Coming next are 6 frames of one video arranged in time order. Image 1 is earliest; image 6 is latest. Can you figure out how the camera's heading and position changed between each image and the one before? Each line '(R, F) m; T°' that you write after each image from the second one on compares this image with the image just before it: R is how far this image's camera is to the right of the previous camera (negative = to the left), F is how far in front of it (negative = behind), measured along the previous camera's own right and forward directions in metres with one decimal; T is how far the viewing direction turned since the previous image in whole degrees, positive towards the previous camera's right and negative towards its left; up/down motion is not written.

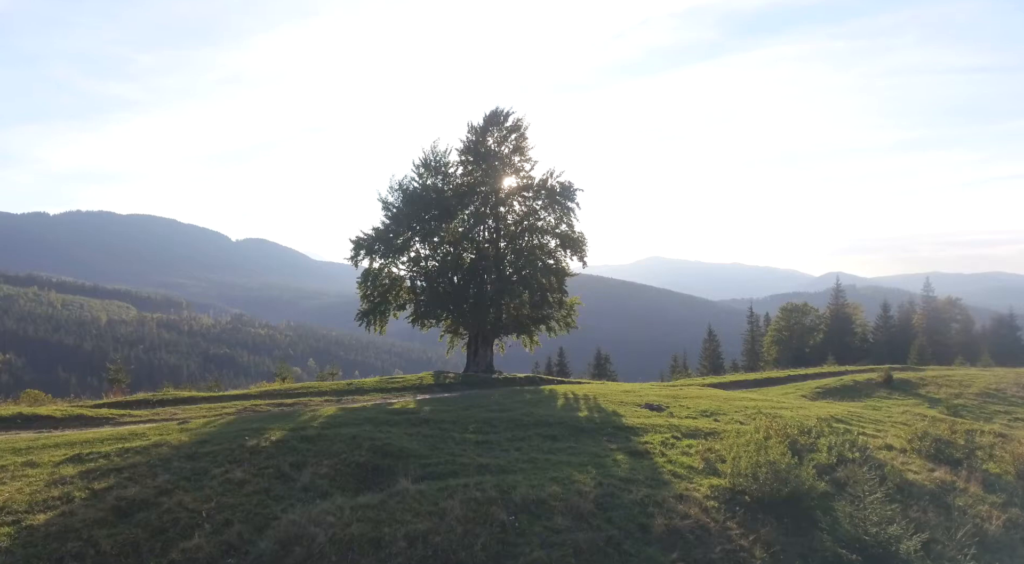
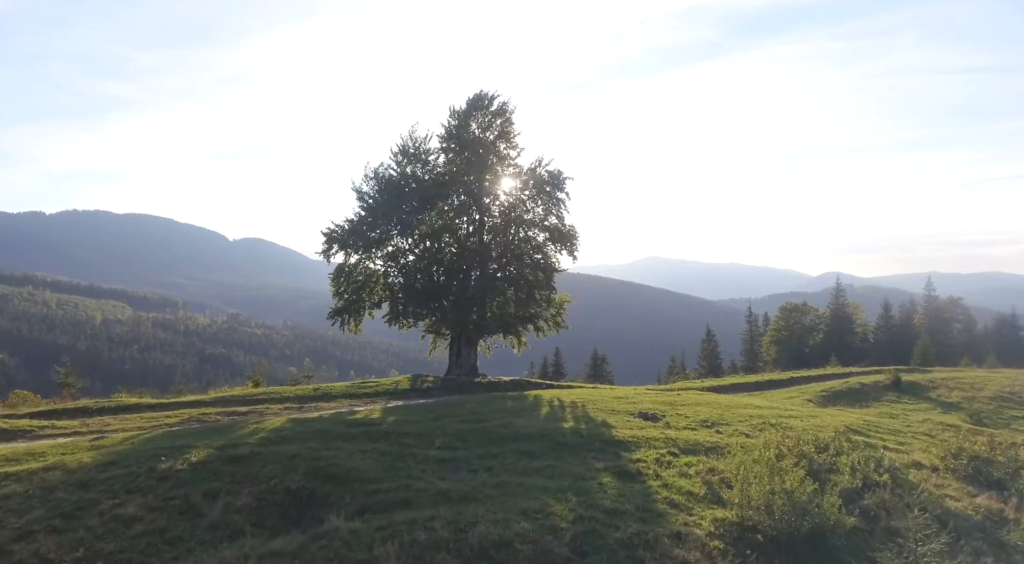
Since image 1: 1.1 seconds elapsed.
(+0.6, +2.5) m; 0°
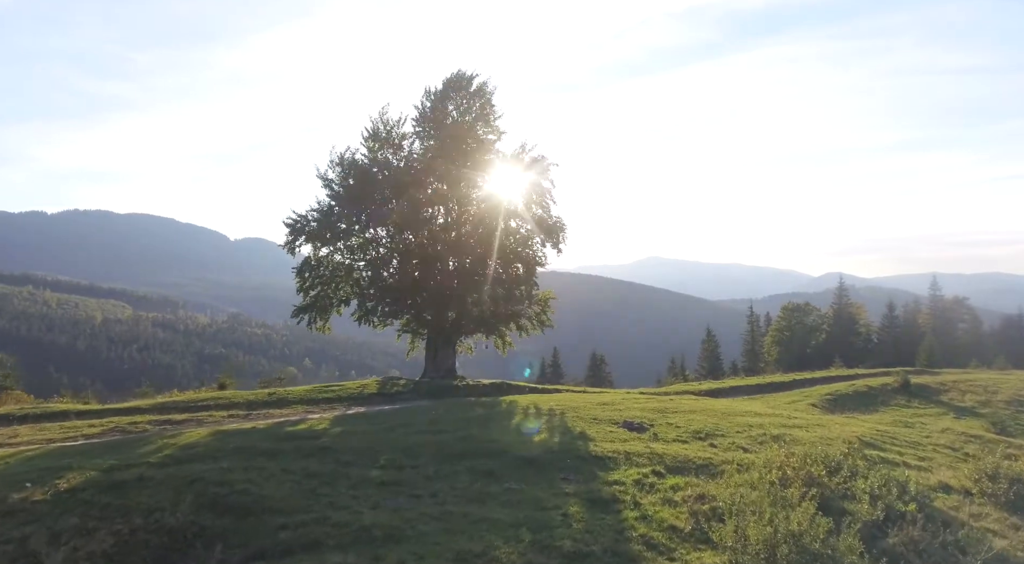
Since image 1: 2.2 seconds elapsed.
(+0.9, +2.5) m; 0°
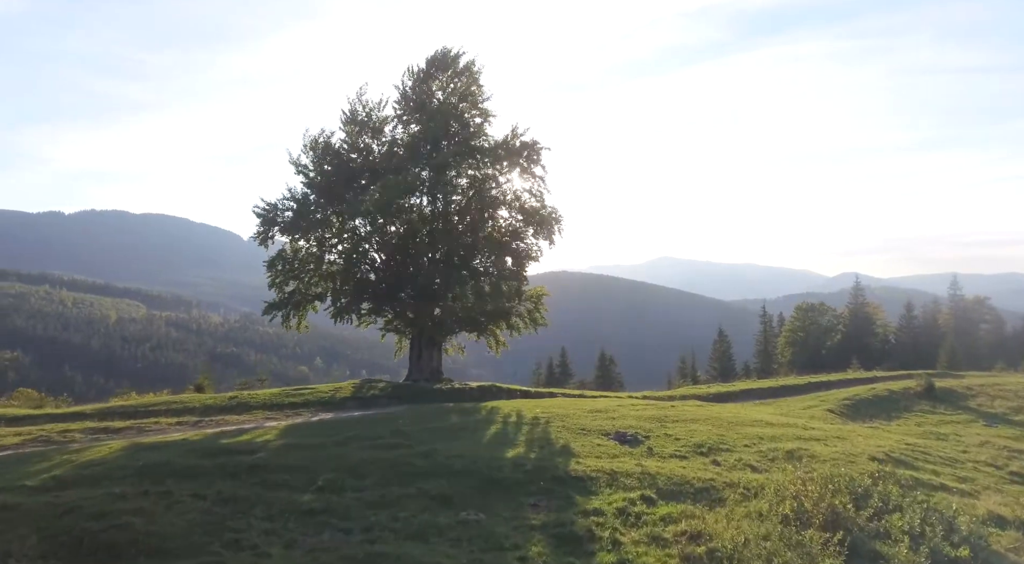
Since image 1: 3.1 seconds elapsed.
(+0.9, +2.3) m; -1°
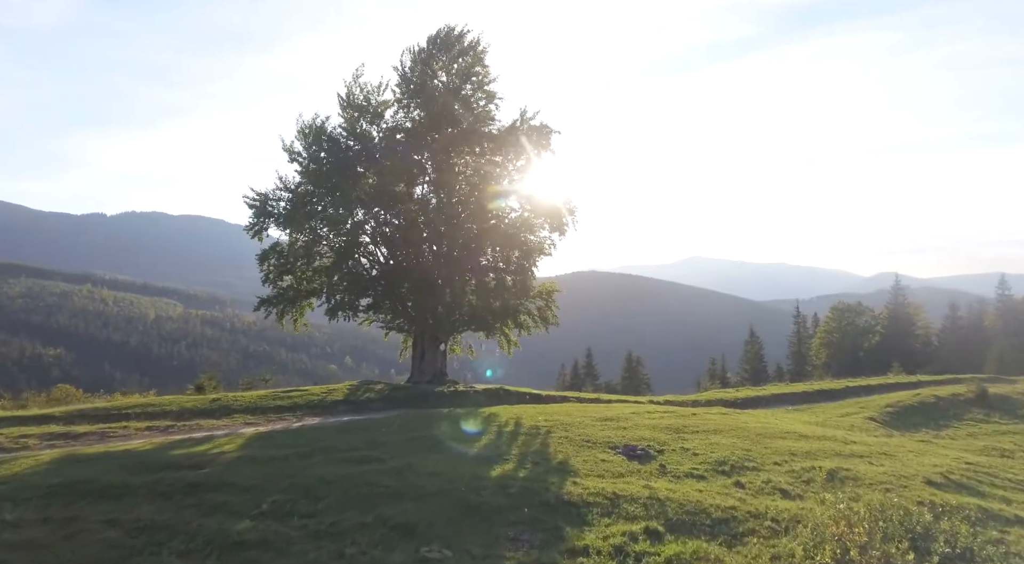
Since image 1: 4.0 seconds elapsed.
(+0.7, +2.0) m; -2°
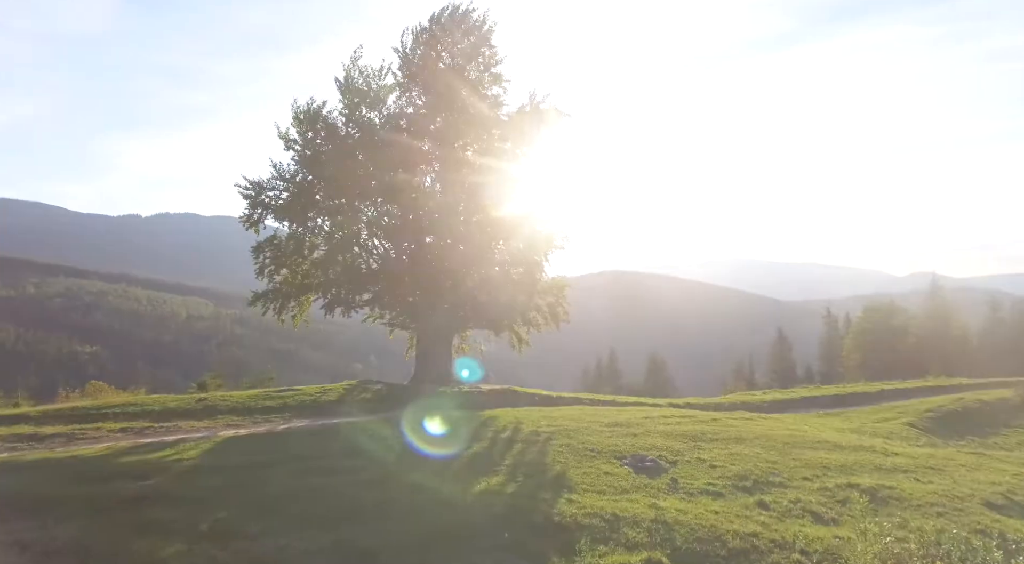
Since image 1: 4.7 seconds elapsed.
(+0.6, +1.5) m; -2°
